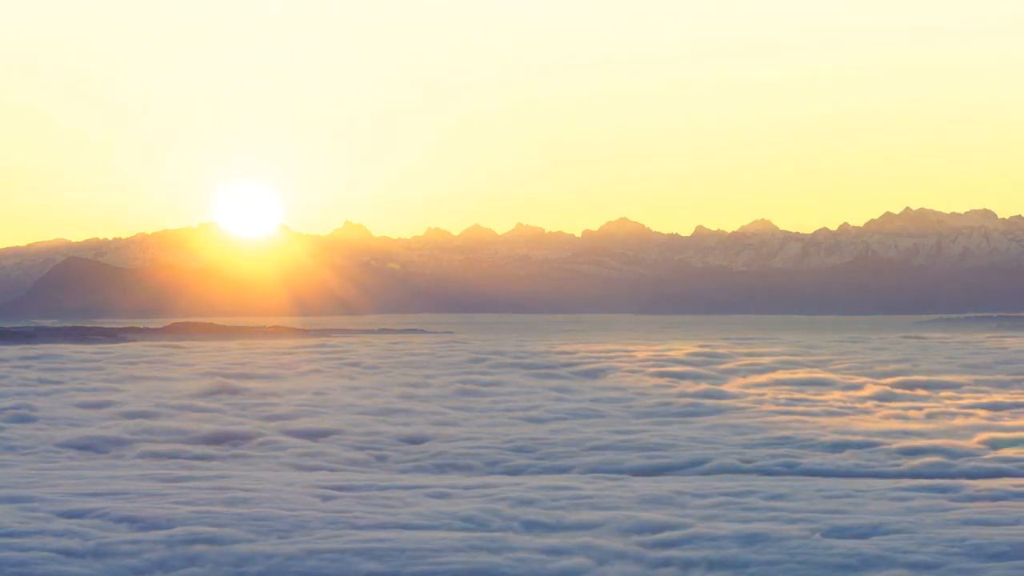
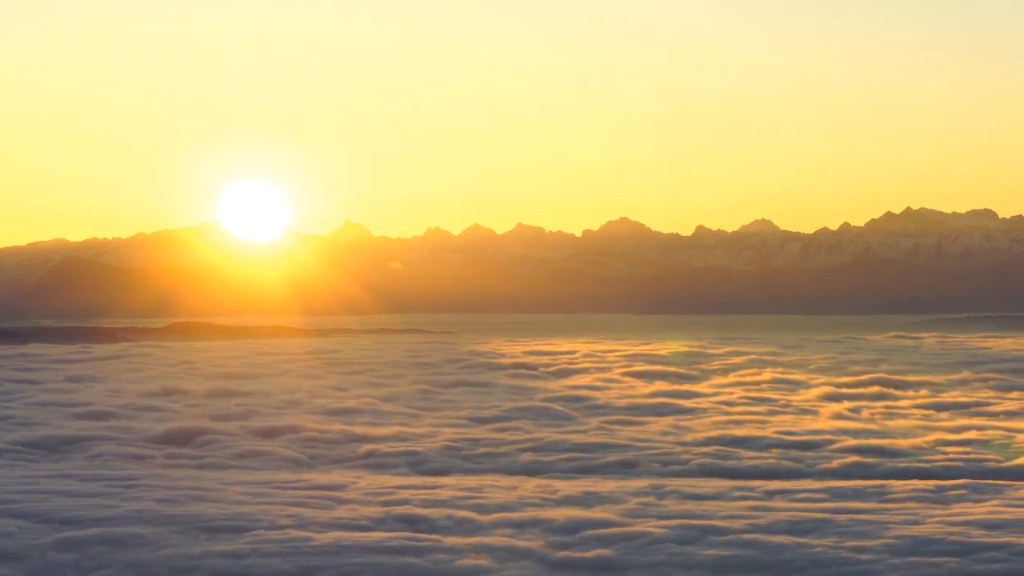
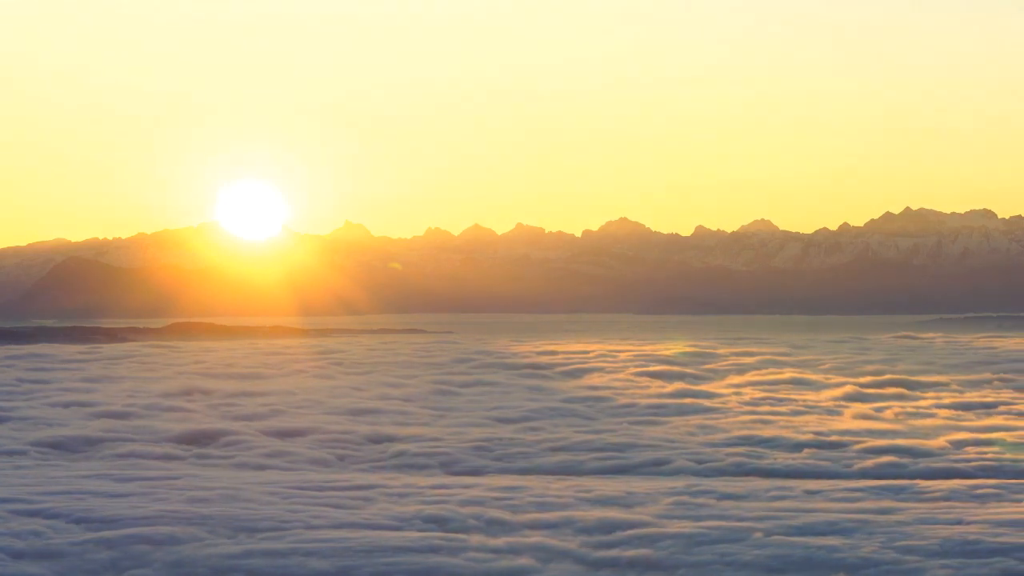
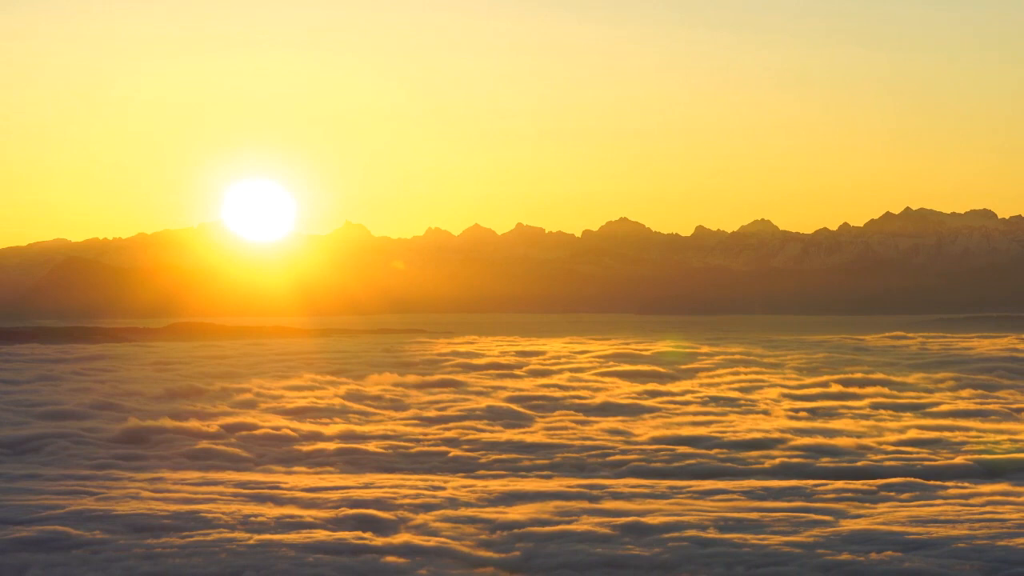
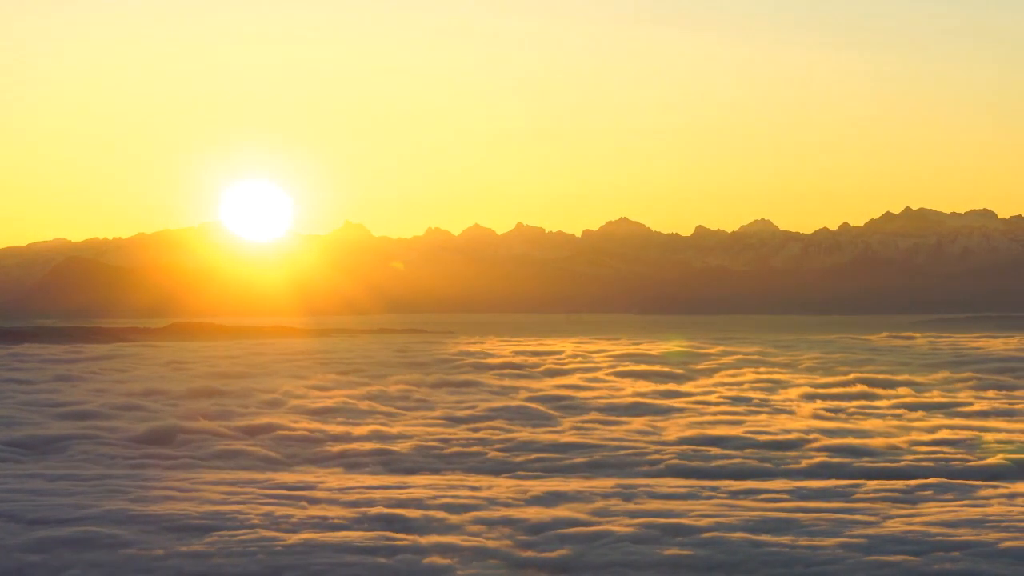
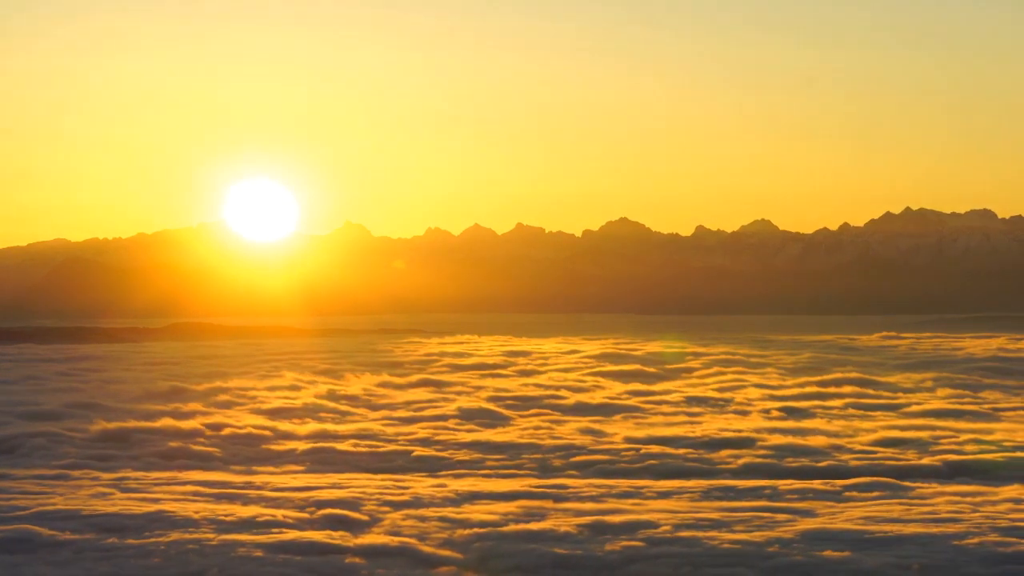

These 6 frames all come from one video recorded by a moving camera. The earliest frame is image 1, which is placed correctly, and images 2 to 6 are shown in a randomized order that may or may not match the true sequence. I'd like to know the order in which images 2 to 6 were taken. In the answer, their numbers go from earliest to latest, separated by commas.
3, 2, 5, 4, 6
